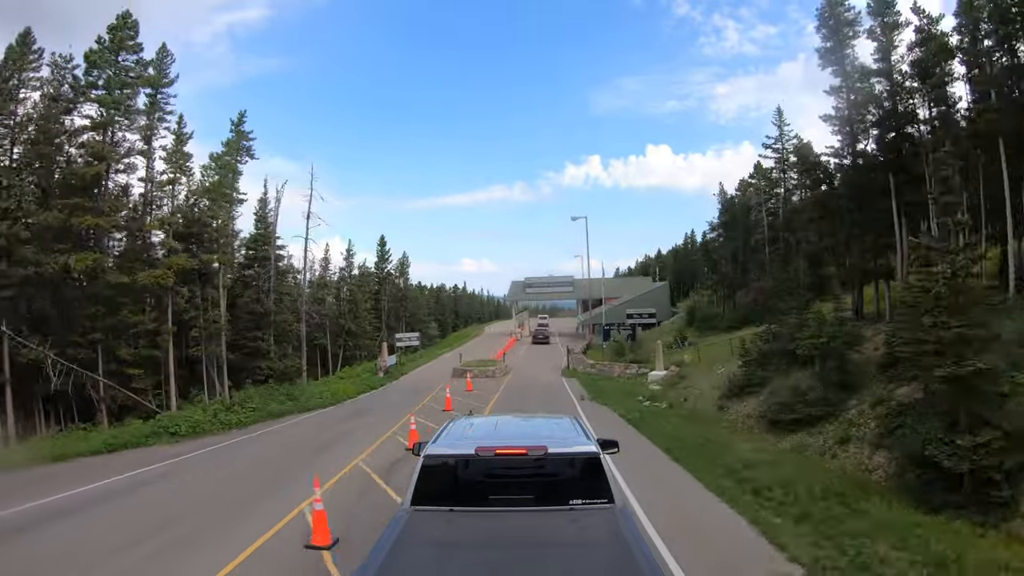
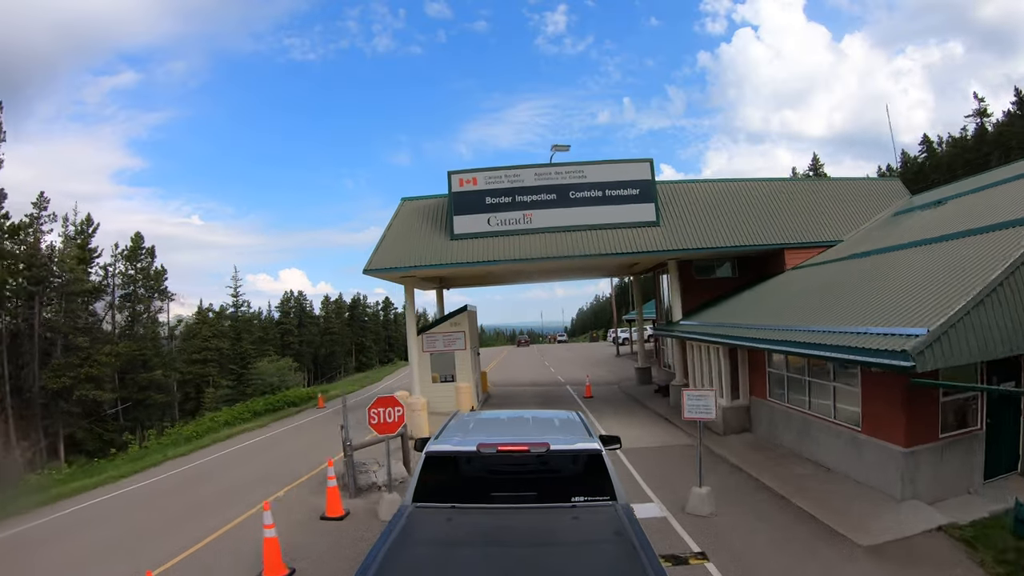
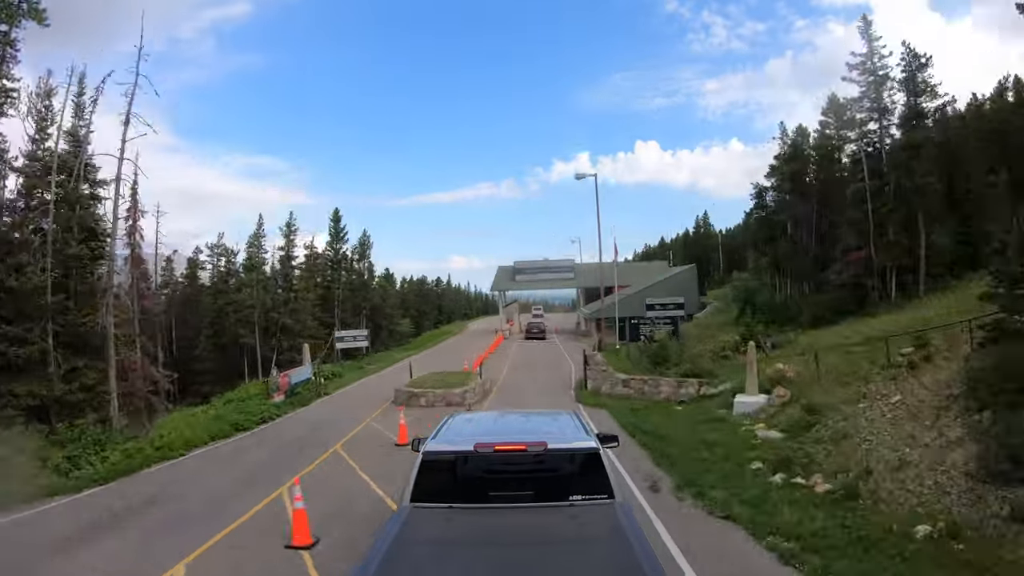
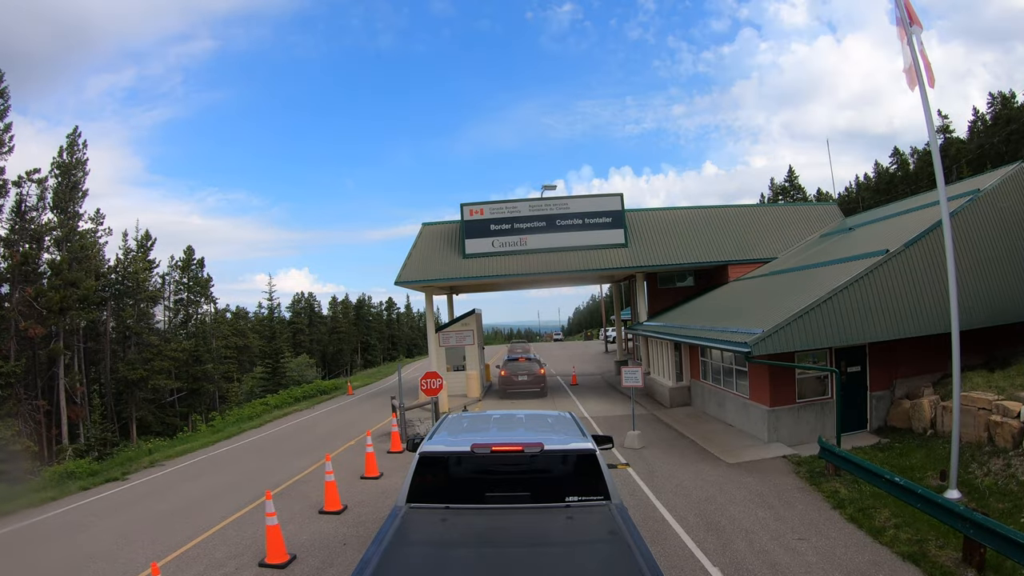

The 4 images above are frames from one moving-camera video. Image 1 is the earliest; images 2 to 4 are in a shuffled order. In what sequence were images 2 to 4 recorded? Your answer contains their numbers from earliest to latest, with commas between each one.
3, 4, 2
